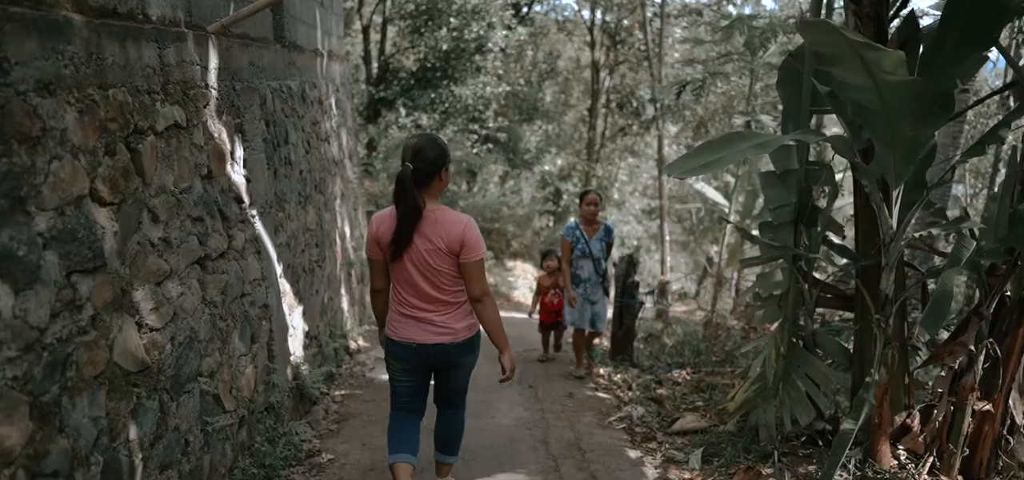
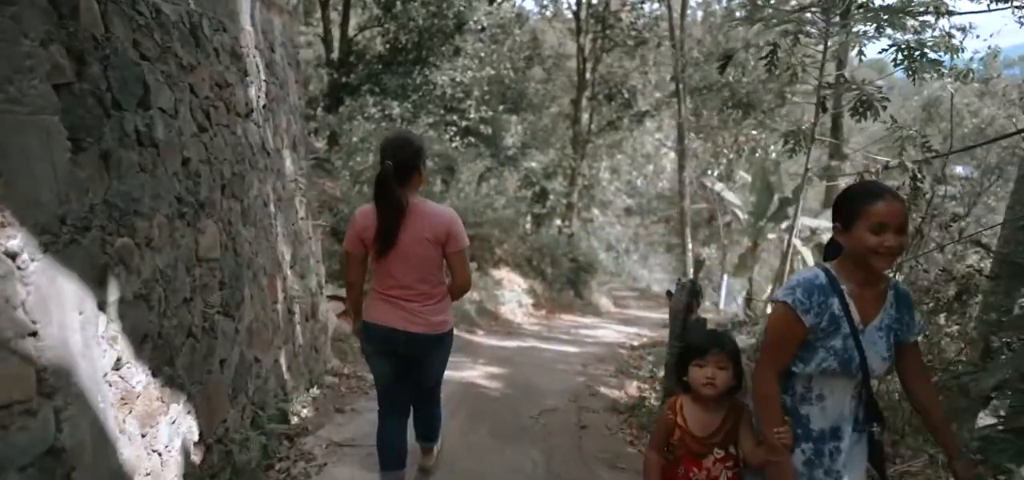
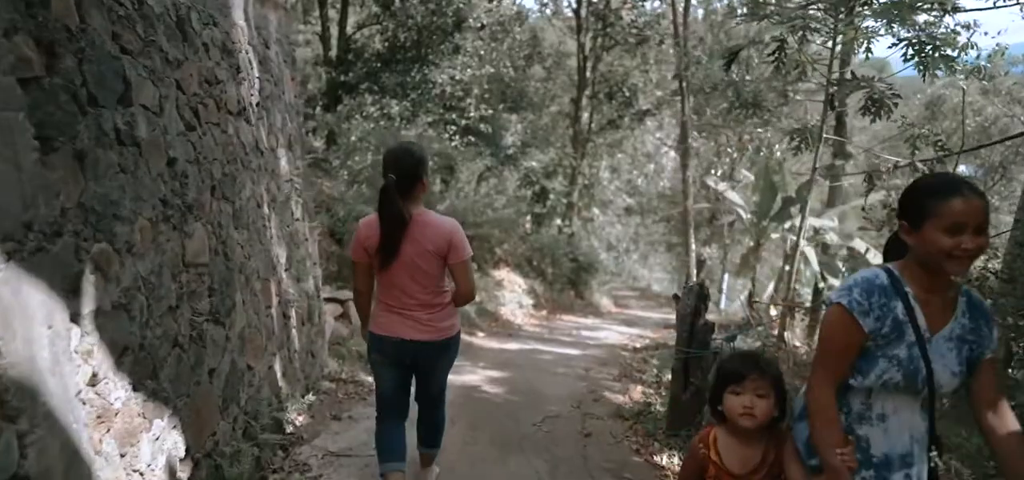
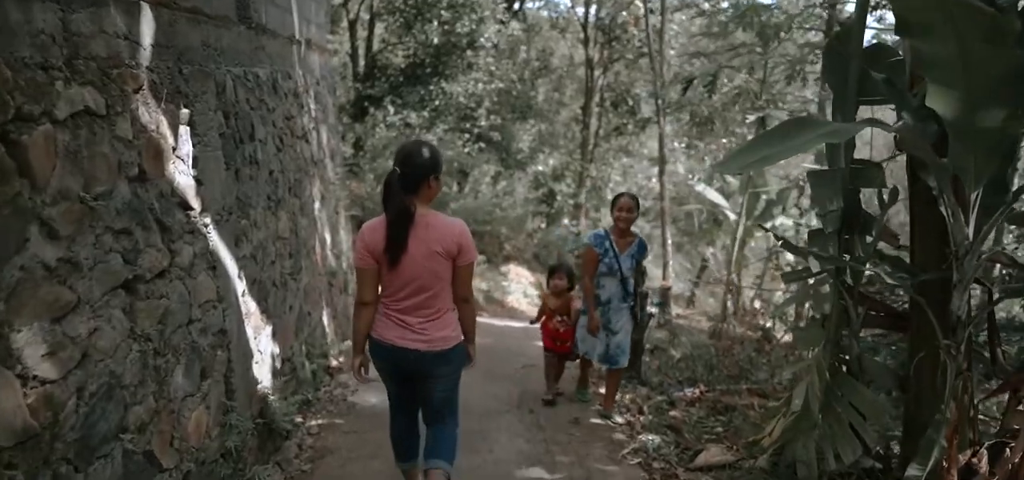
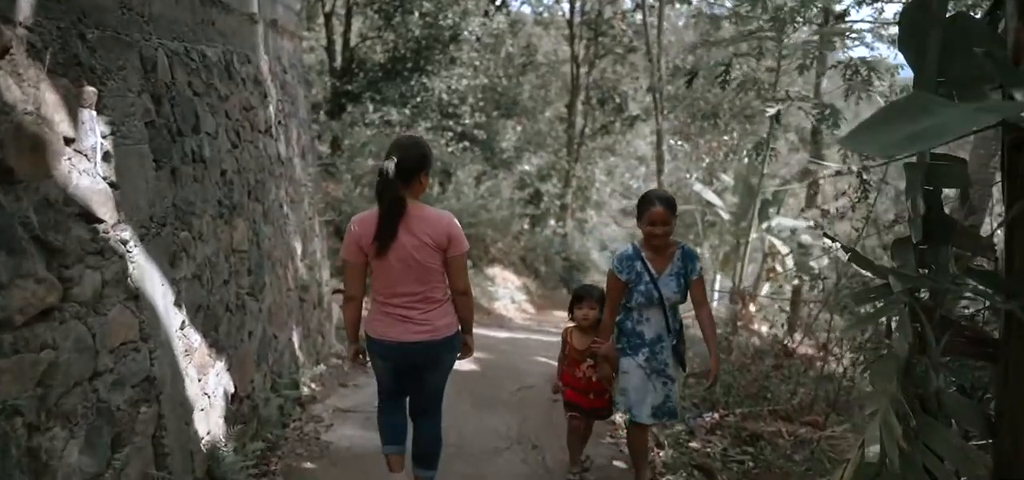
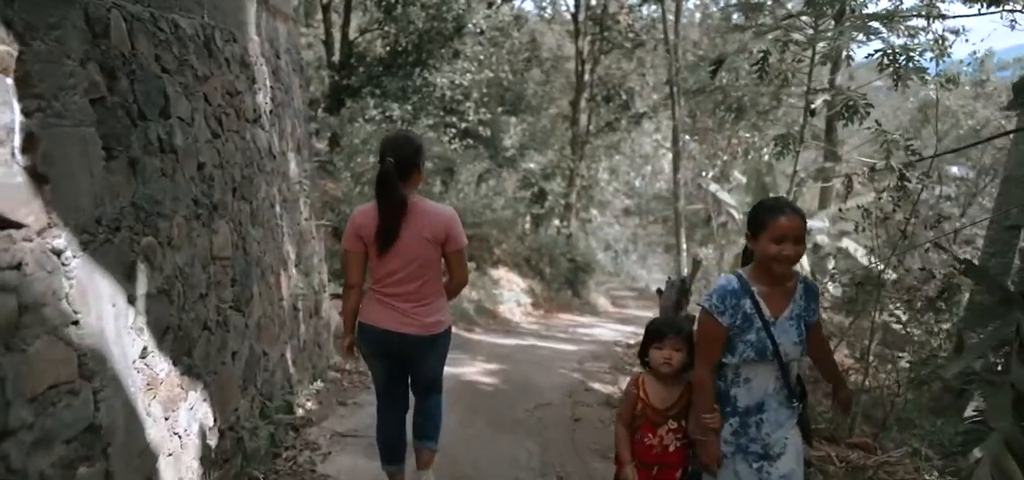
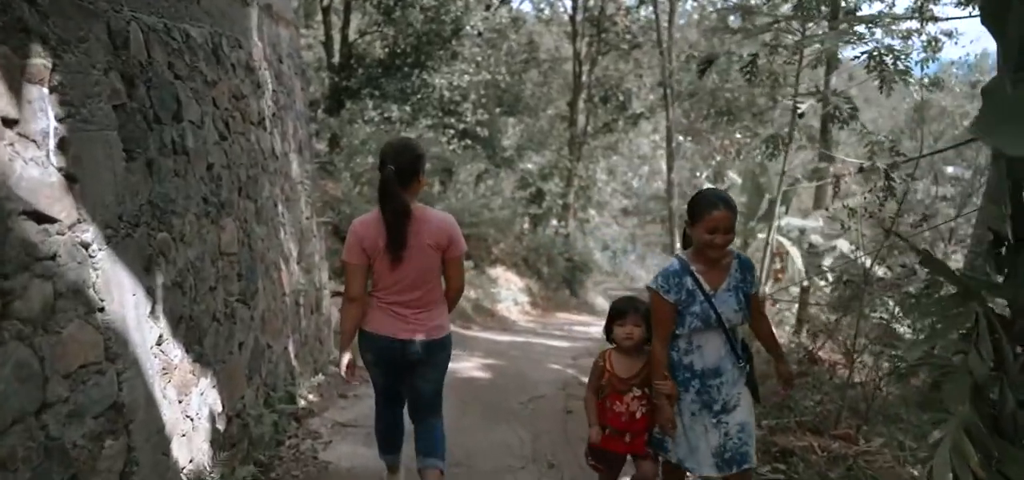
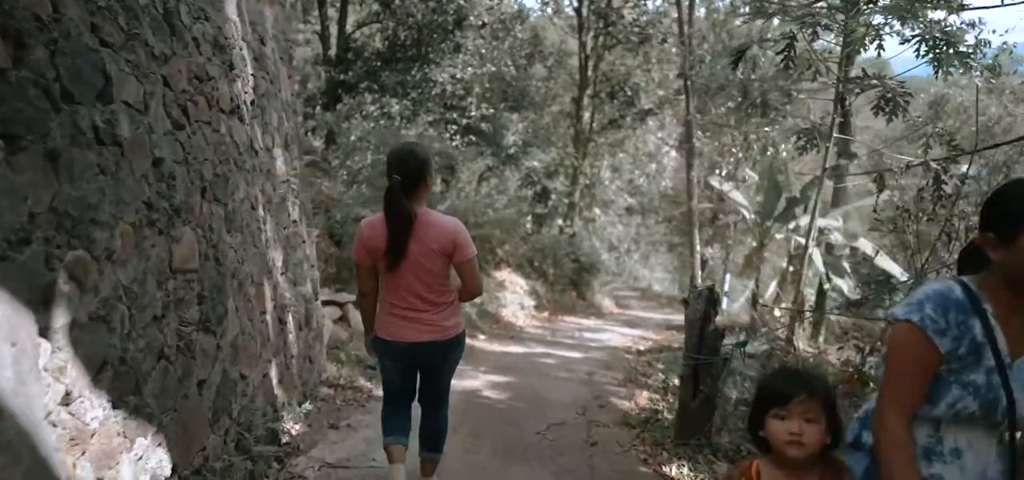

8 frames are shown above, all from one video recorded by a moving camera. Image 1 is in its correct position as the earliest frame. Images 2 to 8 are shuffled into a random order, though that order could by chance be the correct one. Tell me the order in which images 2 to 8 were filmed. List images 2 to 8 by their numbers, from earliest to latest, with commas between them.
4, 5, 7, 6, 2, 3, 8
